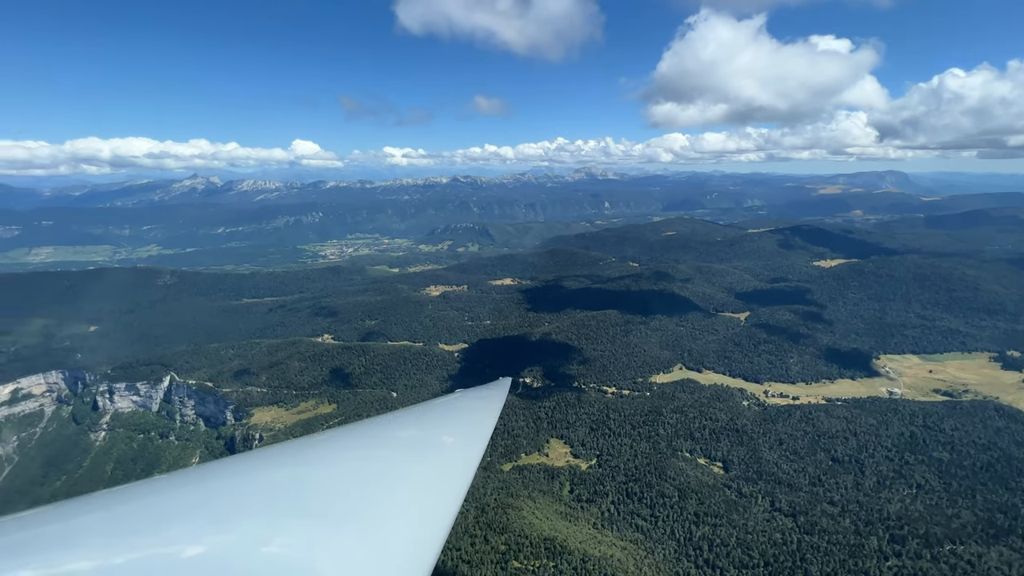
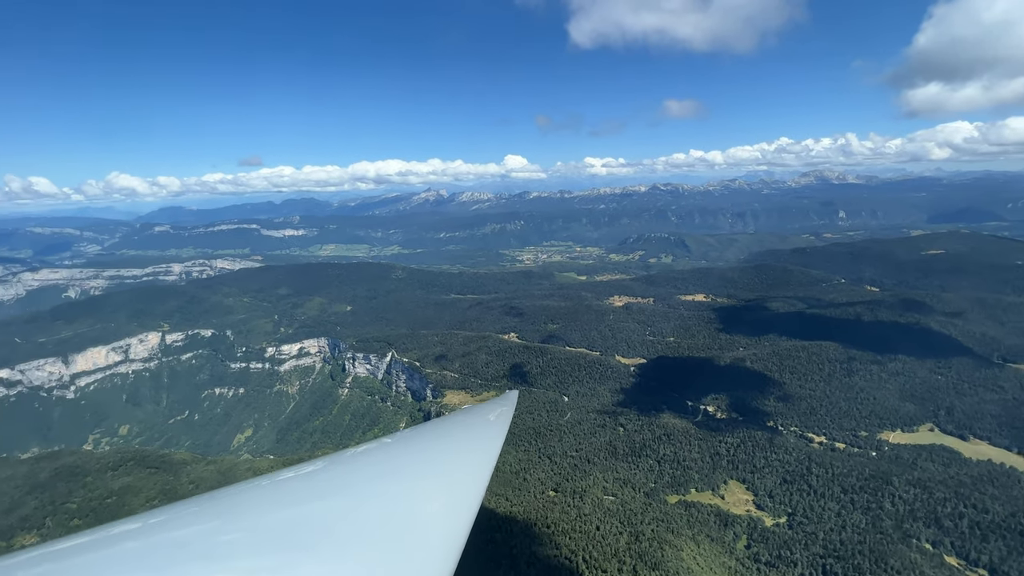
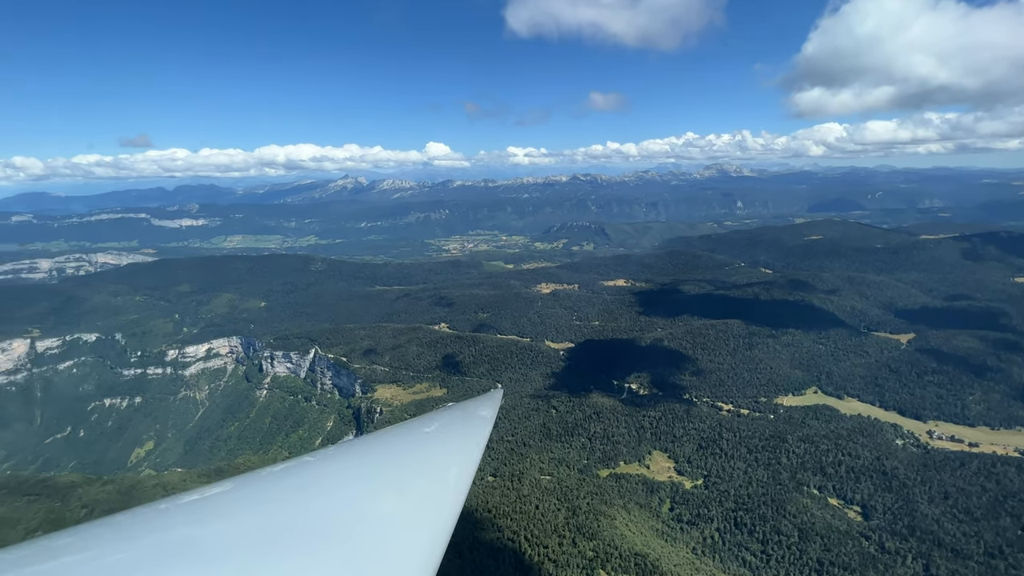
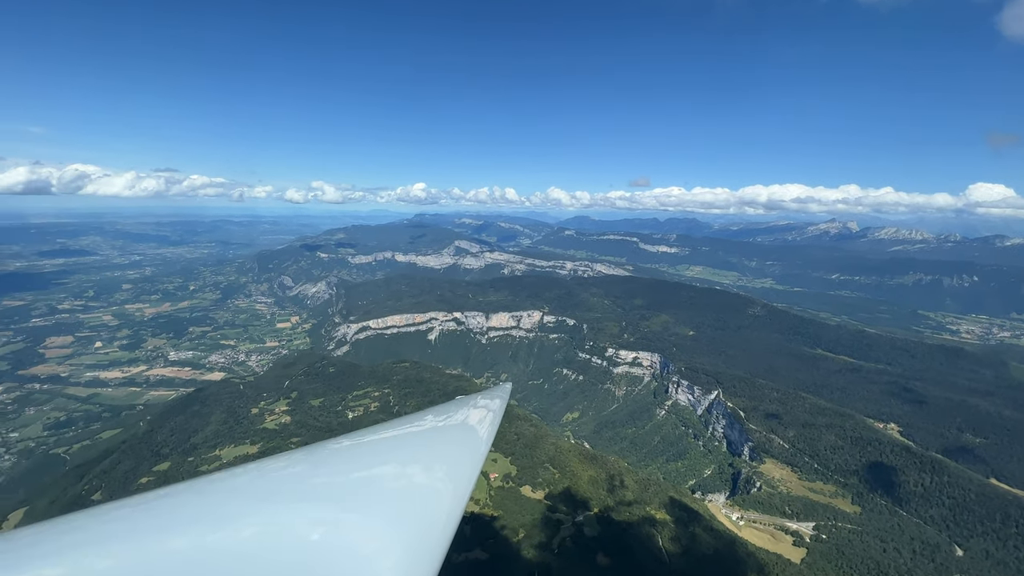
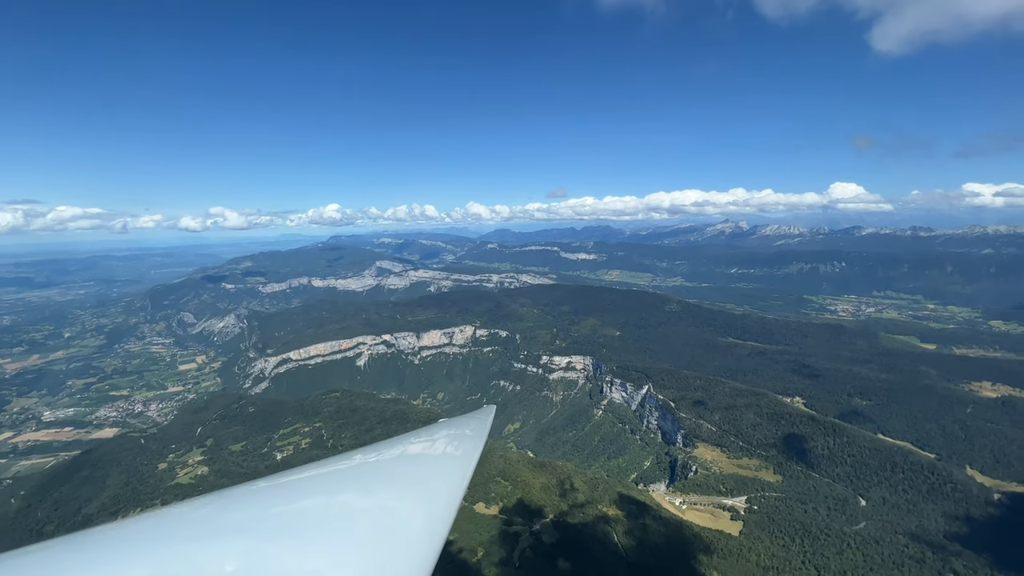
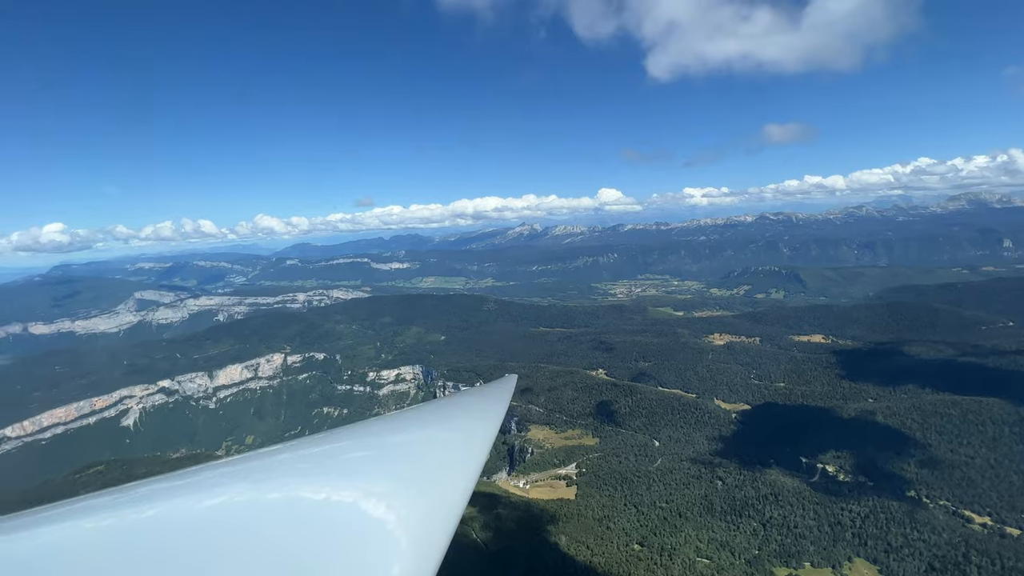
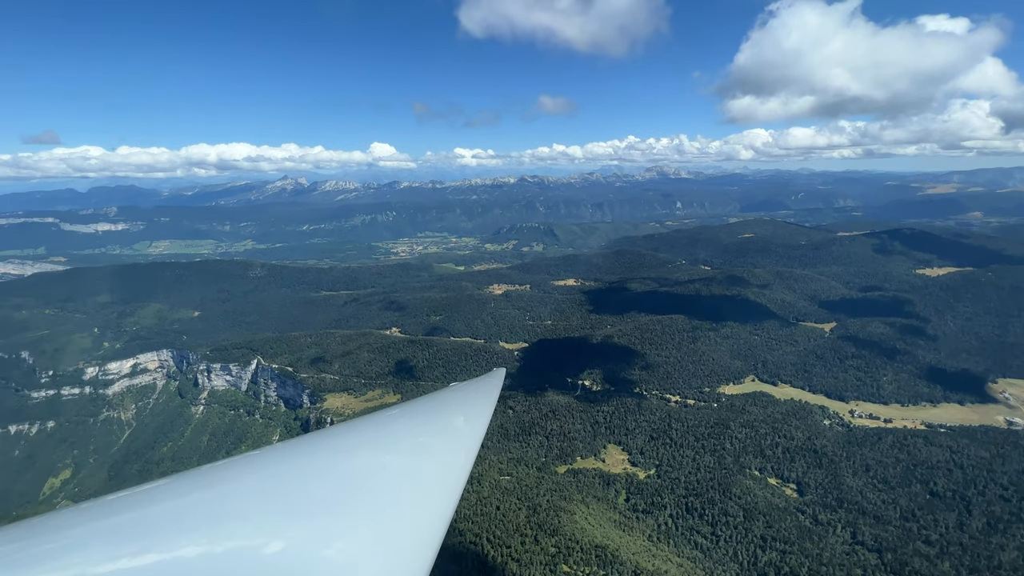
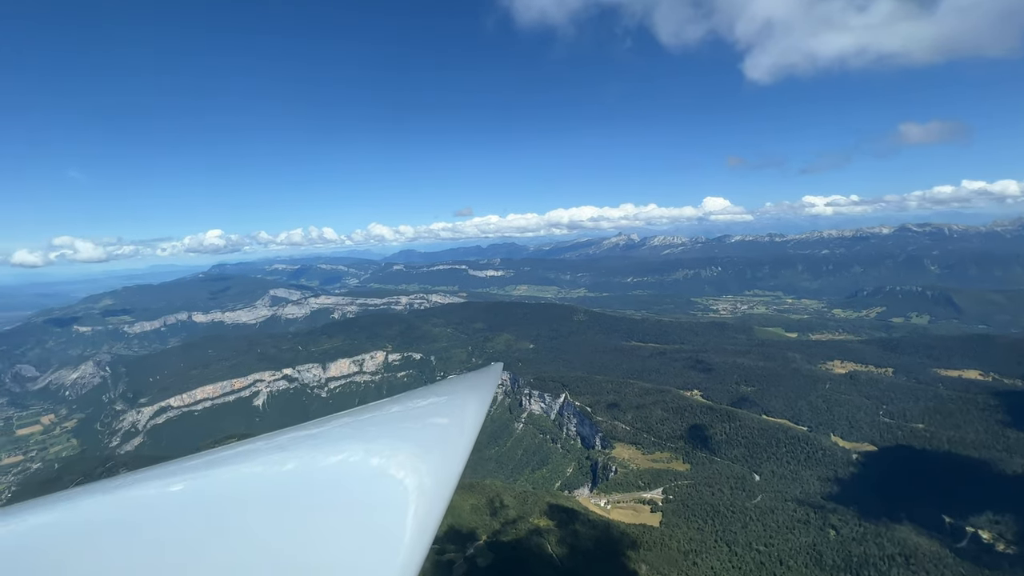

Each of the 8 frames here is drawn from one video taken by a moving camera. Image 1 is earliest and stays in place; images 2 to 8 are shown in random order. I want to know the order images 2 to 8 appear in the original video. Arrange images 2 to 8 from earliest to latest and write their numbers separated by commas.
7, 3, 2, 6, 8, 5, 4
